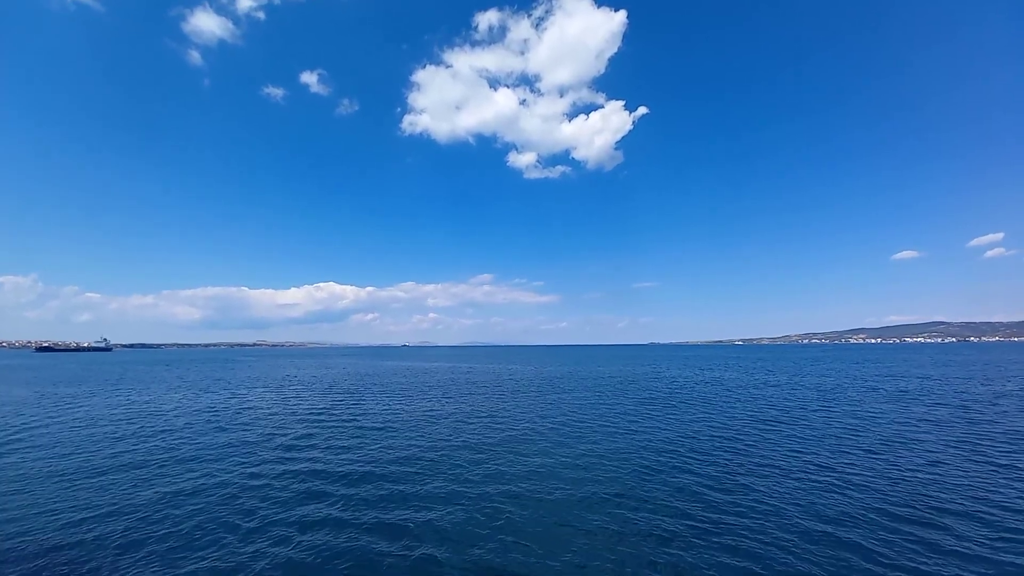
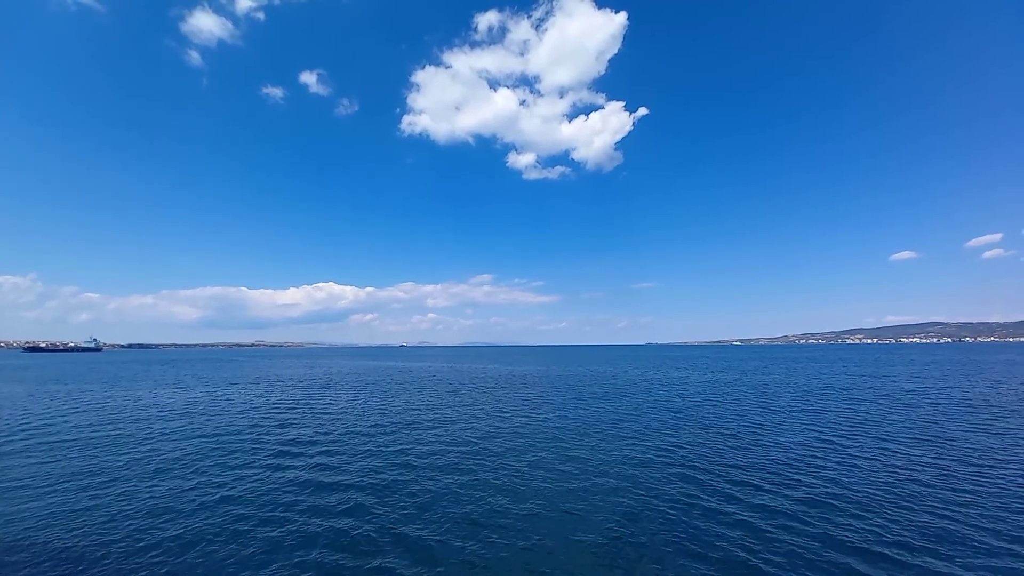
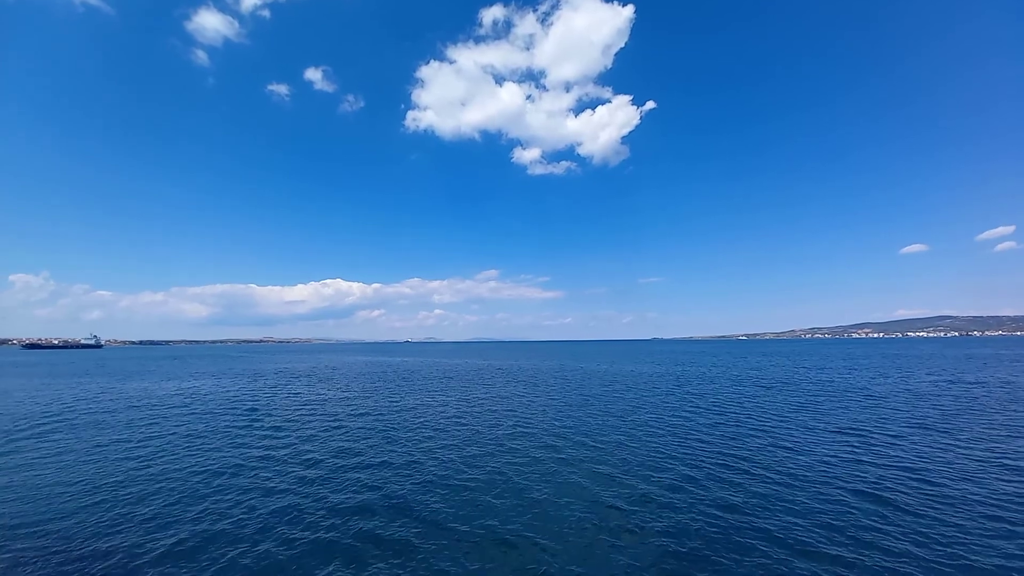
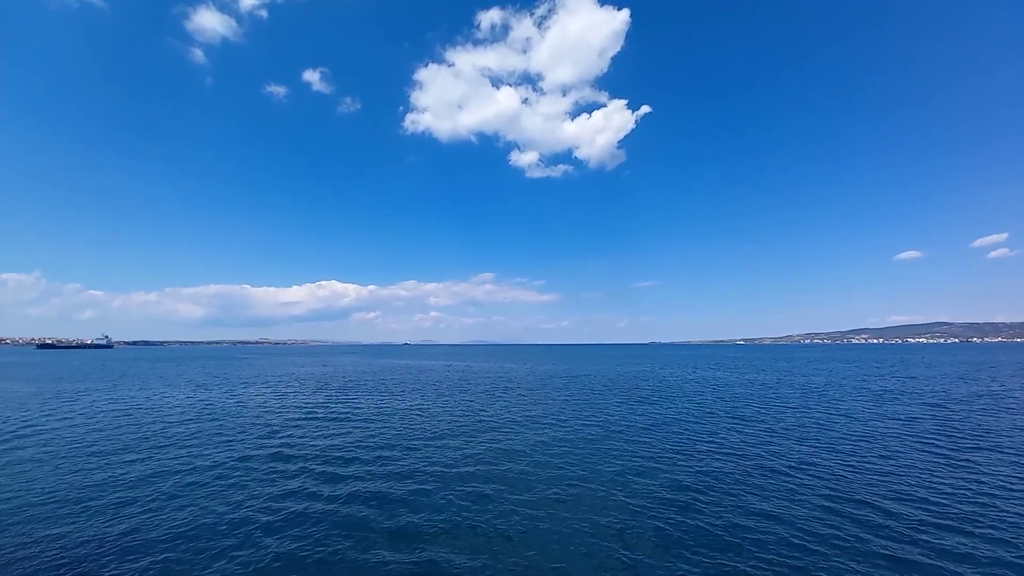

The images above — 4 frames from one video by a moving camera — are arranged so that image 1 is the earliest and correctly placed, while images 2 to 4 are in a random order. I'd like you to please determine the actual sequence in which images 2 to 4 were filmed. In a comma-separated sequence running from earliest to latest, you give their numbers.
4, 2, 3
